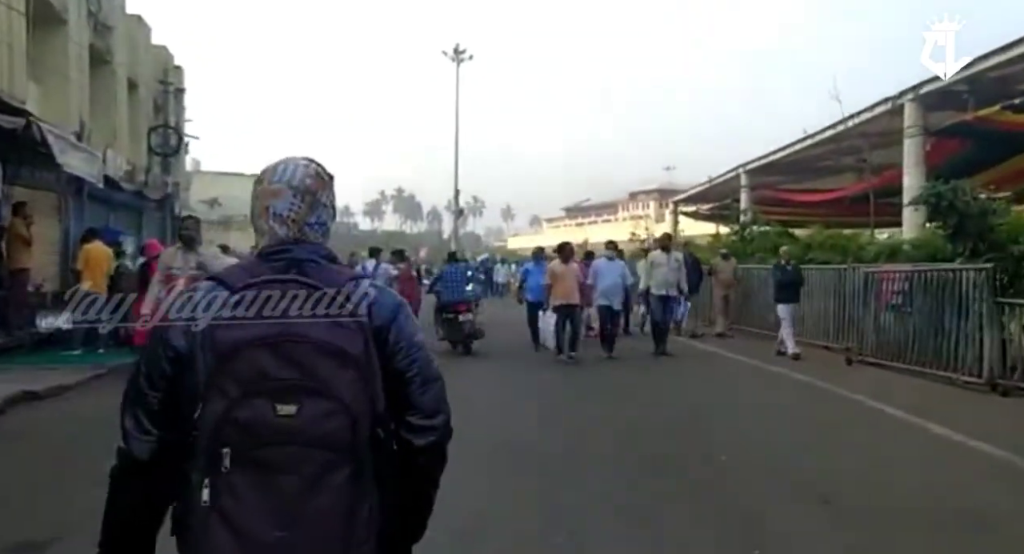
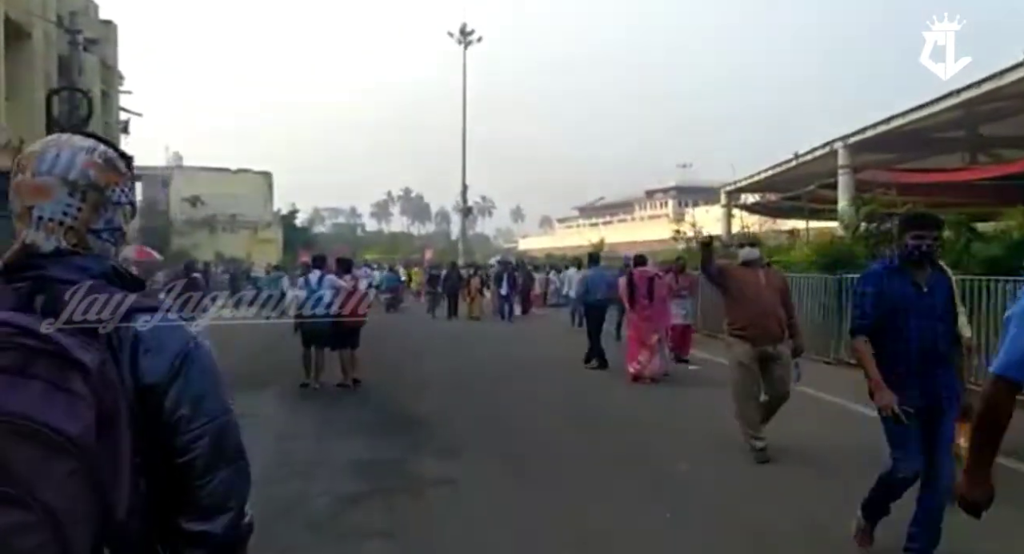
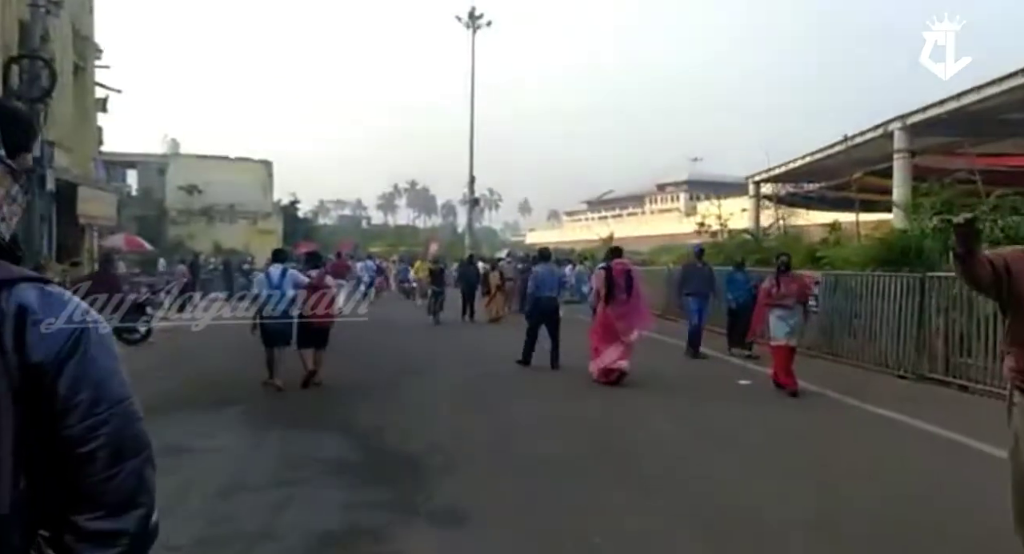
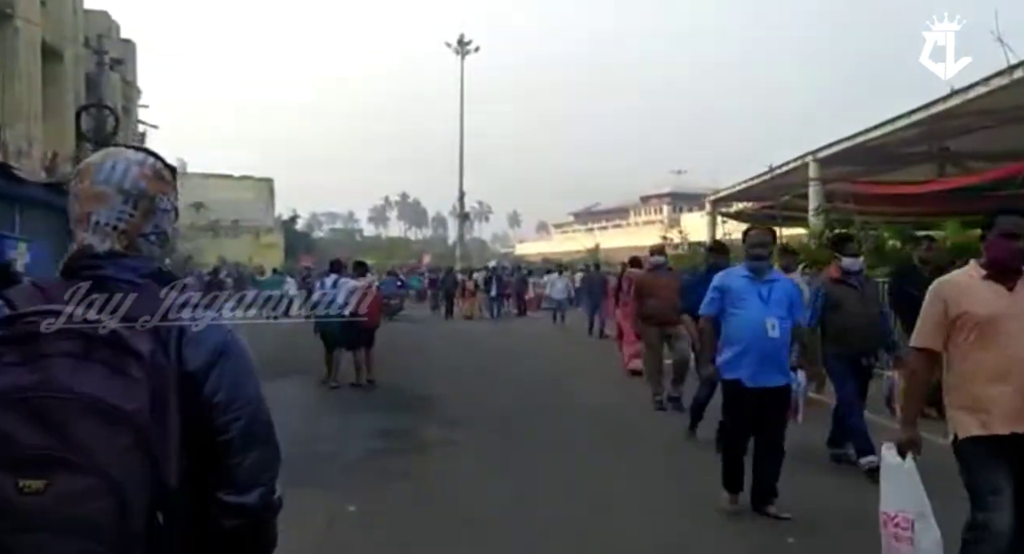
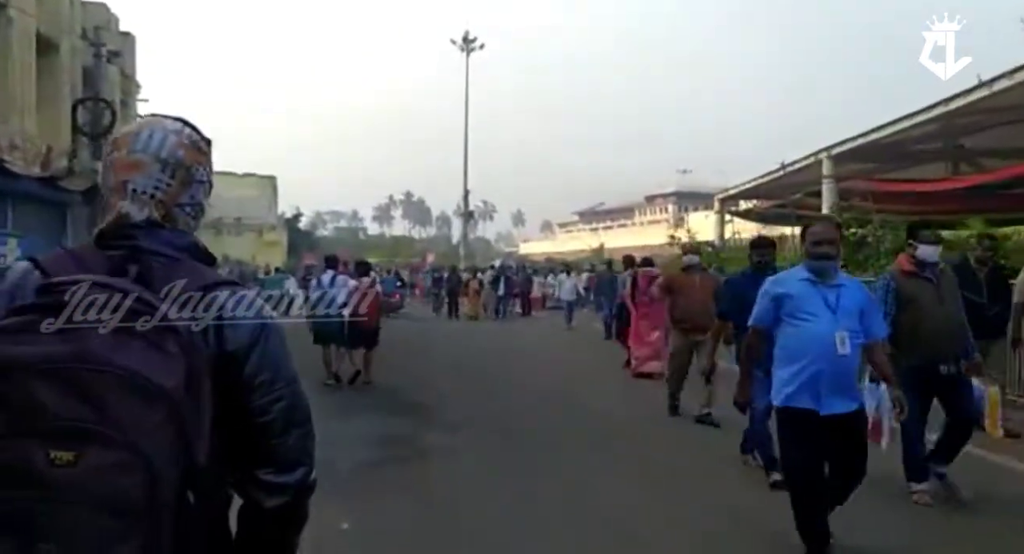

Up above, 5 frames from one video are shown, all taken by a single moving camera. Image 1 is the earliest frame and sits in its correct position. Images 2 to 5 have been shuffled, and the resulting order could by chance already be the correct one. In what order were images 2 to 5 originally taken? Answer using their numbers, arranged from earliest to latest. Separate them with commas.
4, 5, 2, 3
